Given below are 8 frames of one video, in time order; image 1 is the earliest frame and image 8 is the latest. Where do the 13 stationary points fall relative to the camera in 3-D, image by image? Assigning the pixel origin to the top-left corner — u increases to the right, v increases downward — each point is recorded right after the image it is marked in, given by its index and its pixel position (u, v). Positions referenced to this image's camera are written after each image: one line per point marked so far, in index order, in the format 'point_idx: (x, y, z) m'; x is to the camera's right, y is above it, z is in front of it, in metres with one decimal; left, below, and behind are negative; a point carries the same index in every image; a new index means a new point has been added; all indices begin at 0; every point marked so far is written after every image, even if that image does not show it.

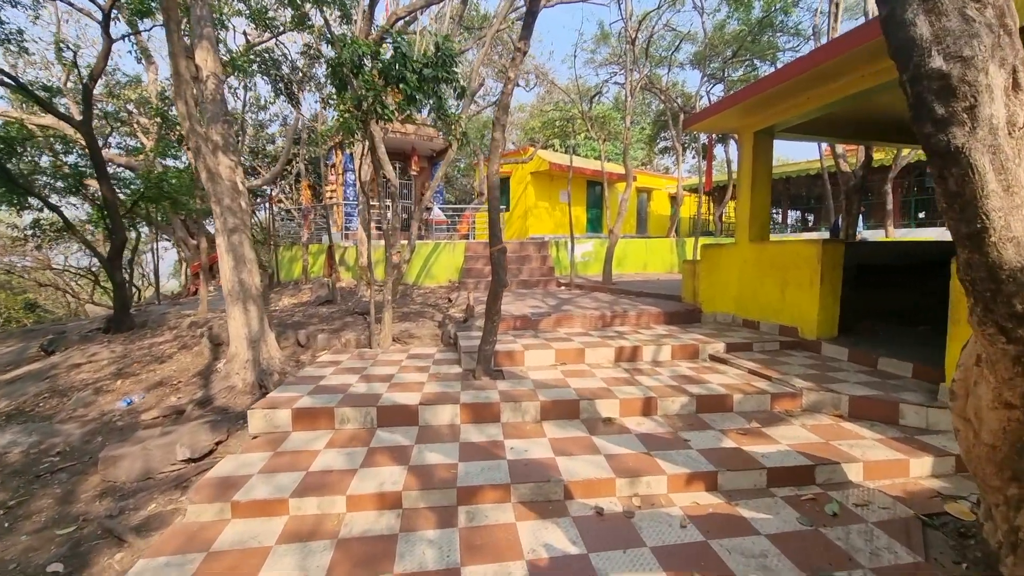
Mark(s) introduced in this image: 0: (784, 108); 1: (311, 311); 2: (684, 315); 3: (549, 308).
0: (+3.3, +2.2, +6.2) m
1: (-3.5, -0.4, +8.5) m
2: (+2.3, -0.4, +6.7) m
3: (+0.5, -0.3, +7.1) m
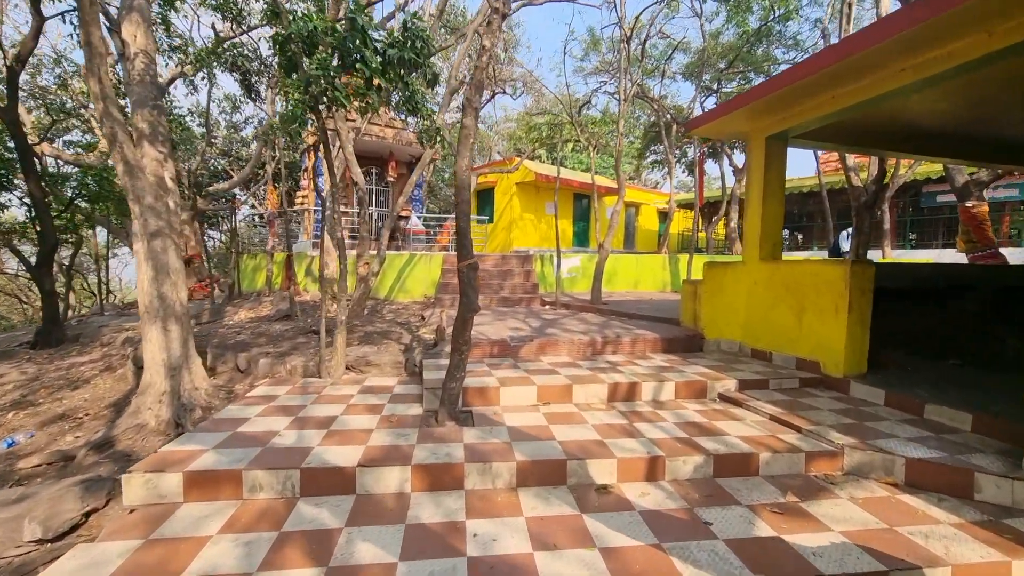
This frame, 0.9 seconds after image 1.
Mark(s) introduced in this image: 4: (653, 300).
0: (+3.1, +1.9, +5.5) m
1: (-3.8, -0.6, +7.5) m
2: (+2.1, -0.7, +5.9) m
3: (+0.2, -0.5, +6.3) m
4: (+2.6, -0.2, +9.2) m
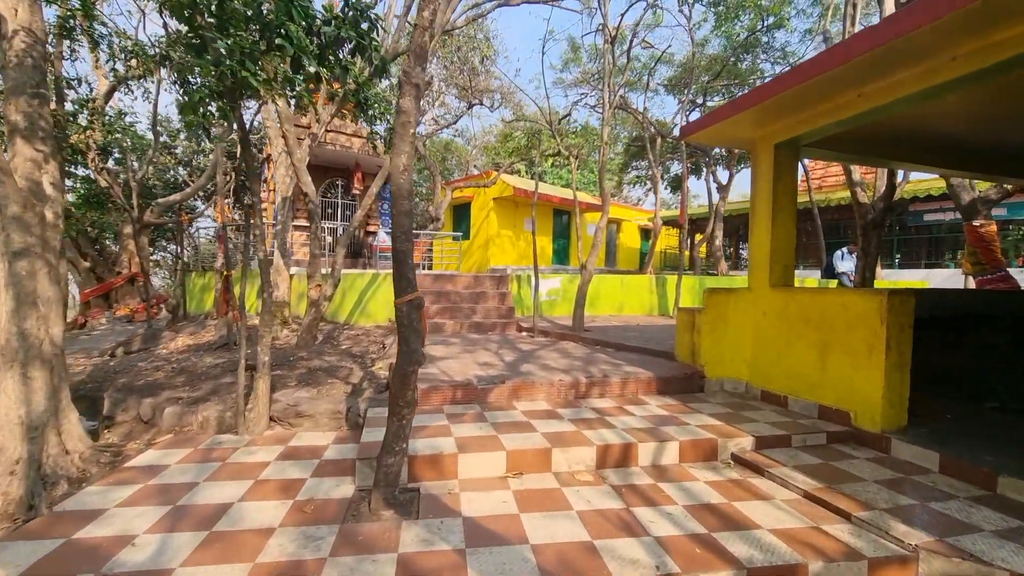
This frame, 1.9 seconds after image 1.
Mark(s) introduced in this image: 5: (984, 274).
0: (+2.8, +1.6, +4.7) m
1: (-4.2, -1.0, +6.4) m
2: (+1.7, -1.0, +5.1) m
3: (-0.1, -0.9, +5.3) m
4: (+2.1, -0.6, +8.3) m
5: (+7.7, +0.2, +8.1) m
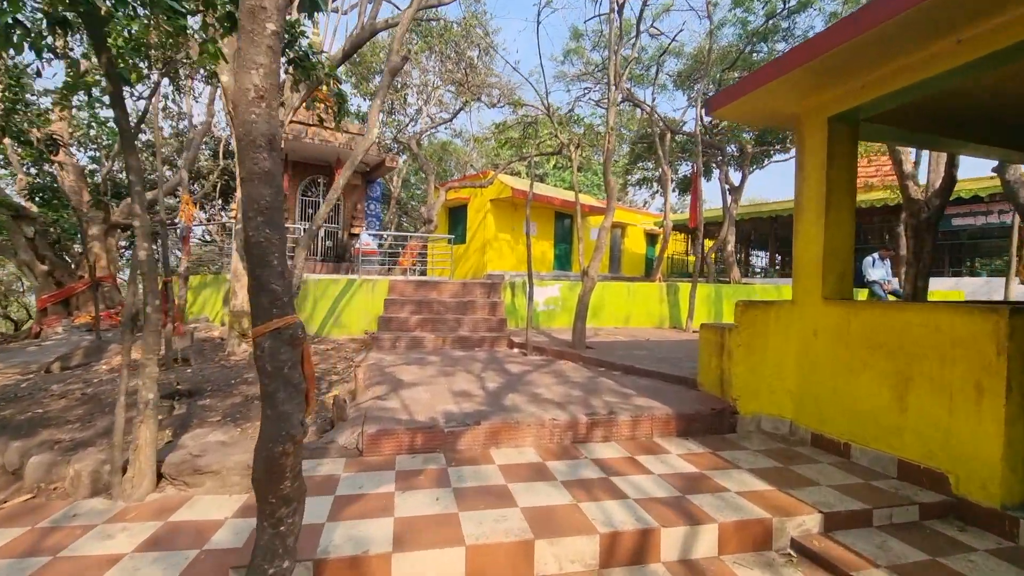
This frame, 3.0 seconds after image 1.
0: (+2.7, +1.5, +3.7) m
1: (-4.3, -1.0, +5.4) m
2: (+1.6, -1.1, +4.0) m
3: (-0.2, -0.9, +4.3) m
4: (+2.0, -0.8, +7.2) m
5: (+7.6, +0.1, +7.0) m
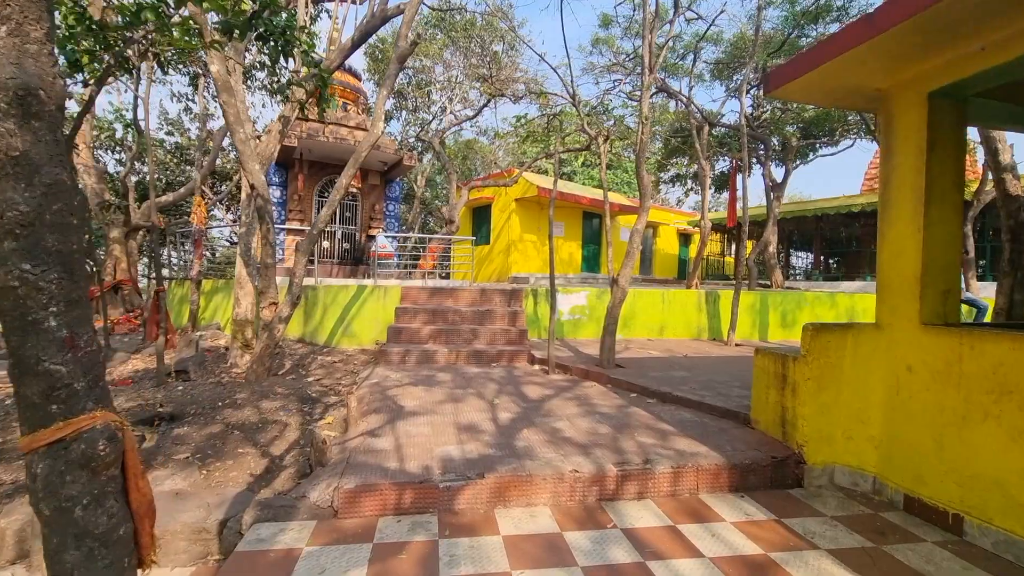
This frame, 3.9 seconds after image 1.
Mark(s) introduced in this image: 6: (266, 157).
0: (+2.8, +1.4, +2.8) m
1: (-4.1, -1.1, +4.9) m
2: (+1.7, -1.2, +3.2) m
3: (-0.1, -1.1, +3.6) m
4: (+2.3, -0.9, +6.4) m
5: (+7.8, -0.1, +5.9) m
6: (-3.4, +1.8, +6.8) m
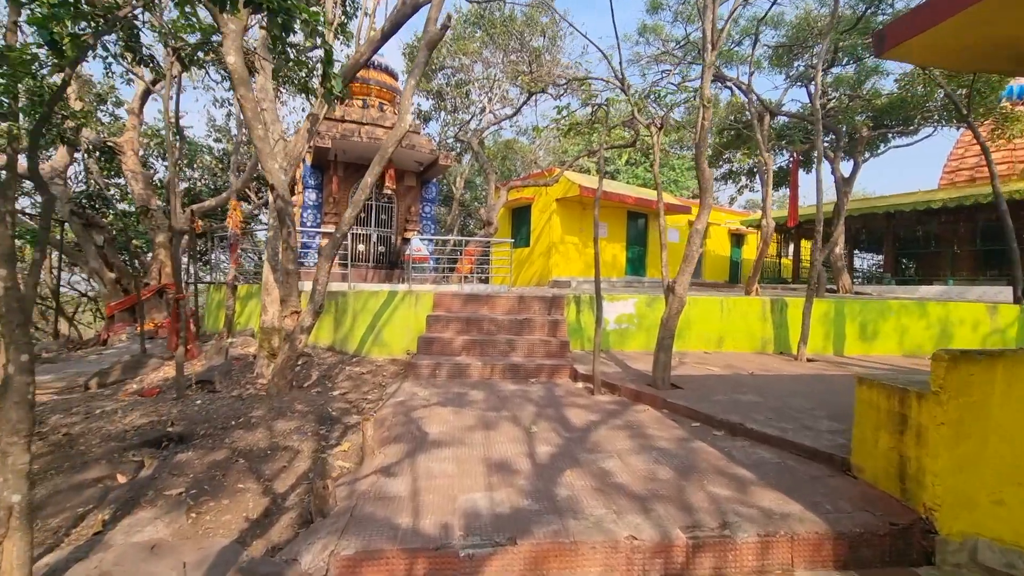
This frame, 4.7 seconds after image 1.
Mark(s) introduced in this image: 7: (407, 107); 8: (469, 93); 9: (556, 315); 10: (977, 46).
0: (+2.9, +1.3, +2.0) m
1: (-3.8, -1.2, +4.7) m
2: (+1.9, -1.3, +2.5) m
3: (+0.1, -1.1, +3.0) m
4: (+2.7, -1.0, +5.6) m
5: (+8.2, -0.2, +4.6) m
6: (-2.9, +1.7, +6.5) m
7: (-1.1, +1.9, +5.2) m
8: (-1.5, +6.9, +17.5) m
9: (+0.6, -0.4, +6.8) m
10: (+2.5, +1.3, +2.7) m
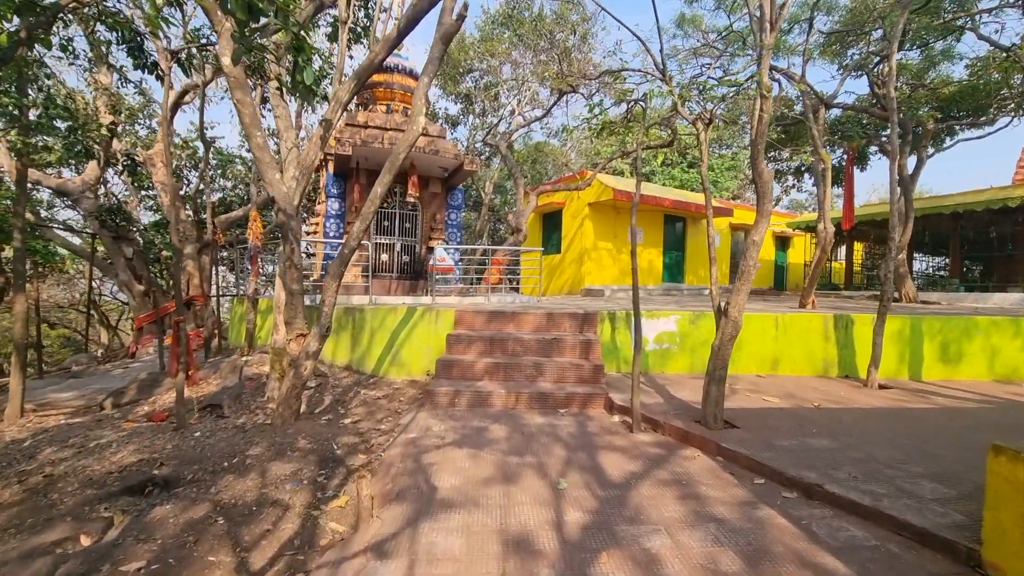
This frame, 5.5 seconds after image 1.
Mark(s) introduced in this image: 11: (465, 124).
0: (+2.9, +1.2, +1.2) m
1: (-3.5, -1.4, +4.3) m
2: (+1.9, -1.5, +1.7) m
3: (+0.2, -1.3, +2.4) m
4: (+3.0, -1.2, +4.8) m
5: (+8.4, -0.3, +3.5) m
6: (-2.5, +1.5, +6.1) m
7: (-0.9, +1.7, +4.7) m
8: (-0.5, +6.6, +17.0) m
9: (+1.0, -0.6, +6.2) m
10: (+2.6, +1.1, +2.0) m
11: (-1.6, +5.5, +16.6) m
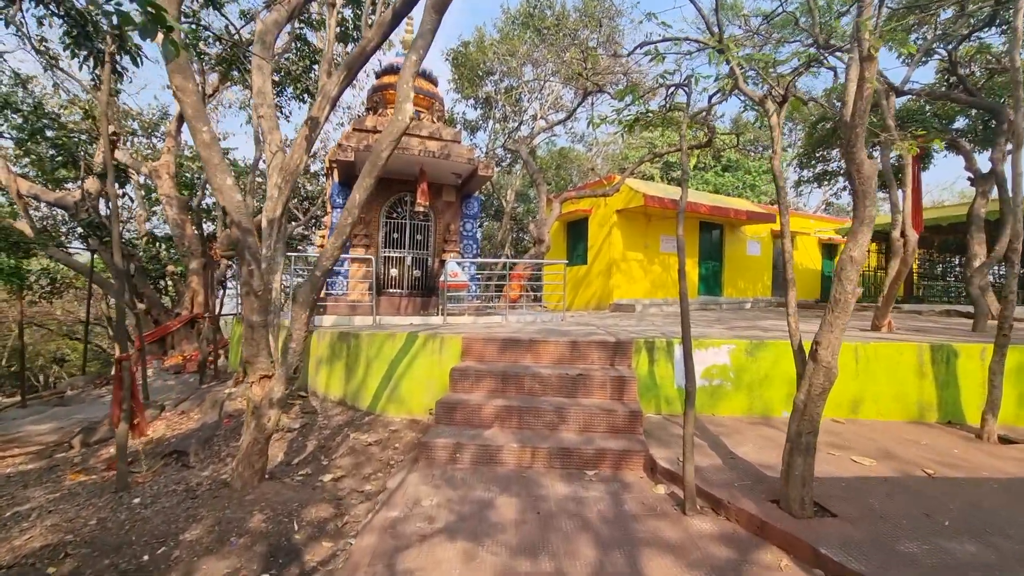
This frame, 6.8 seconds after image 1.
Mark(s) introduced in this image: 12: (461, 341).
0: (+2.9, +1.0, +0.1) m
1: (-3.5, -1.7, +3.4) m
2: (+1.9, -1.6, +0.6) m
3: (+0.2, -1.5, +1.3) m
4: (+3.1, -1.4, +3.6) m
5: (+8.4, -0.5, +2.0) m
6: (-2.4, +1.2, +5.2) m
7: (-0.8, +1.5, +3.7) m
8: (+0.2, +6.2, +16.1) m
9: (+1.1, -0.8, +5.1) m
10: (+2.6, +1.0, +0.8) m
11: (-0.9, +5.0, +15.7) m
12: (-0.6, -0.6, +5.6) m
